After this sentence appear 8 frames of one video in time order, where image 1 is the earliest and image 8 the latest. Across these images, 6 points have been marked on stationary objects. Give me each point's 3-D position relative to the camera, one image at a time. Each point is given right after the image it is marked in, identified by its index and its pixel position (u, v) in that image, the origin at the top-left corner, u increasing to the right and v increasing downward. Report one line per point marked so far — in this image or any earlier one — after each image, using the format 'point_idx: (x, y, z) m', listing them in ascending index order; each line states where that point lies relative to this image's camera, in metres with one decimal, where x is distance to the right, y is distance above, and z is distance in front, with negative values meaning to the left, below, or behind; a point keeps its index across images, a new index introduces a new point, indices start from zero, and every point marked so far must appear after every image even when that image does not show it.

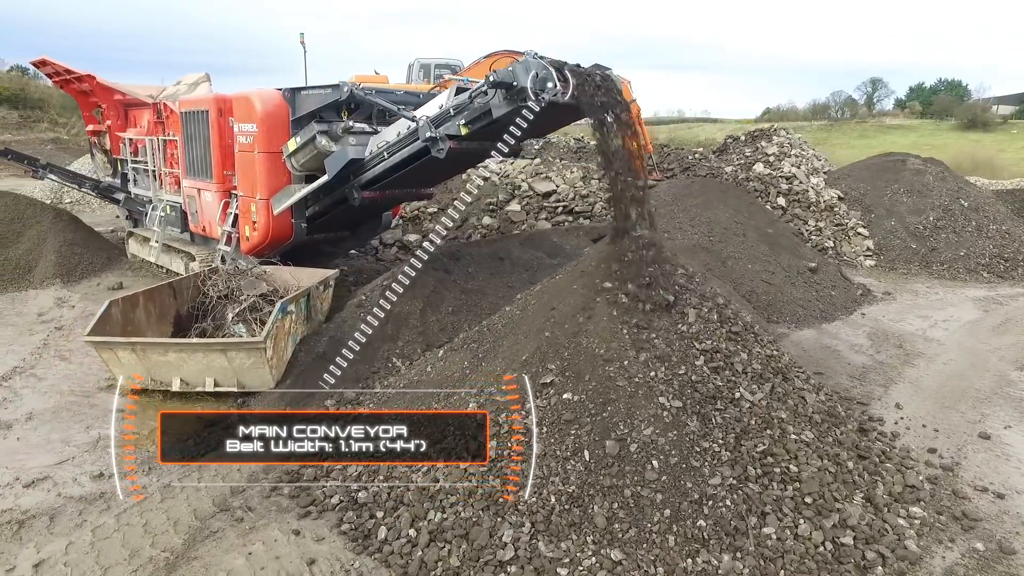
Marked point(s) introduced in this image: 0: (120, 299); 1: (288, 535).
0: (-2.9, -0.1, +4.4) m
1: (-1.1, -1.2, +2.9) m
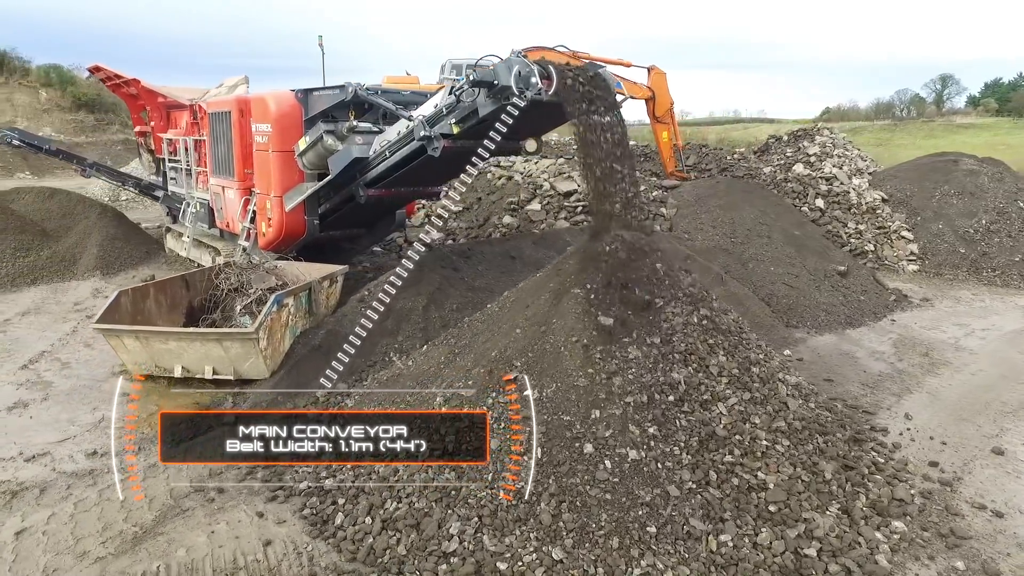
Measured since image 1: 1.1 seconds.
0: (-3.0, 0.0, +4.6) m
1: (-1.3, -1.2, +3.0) m
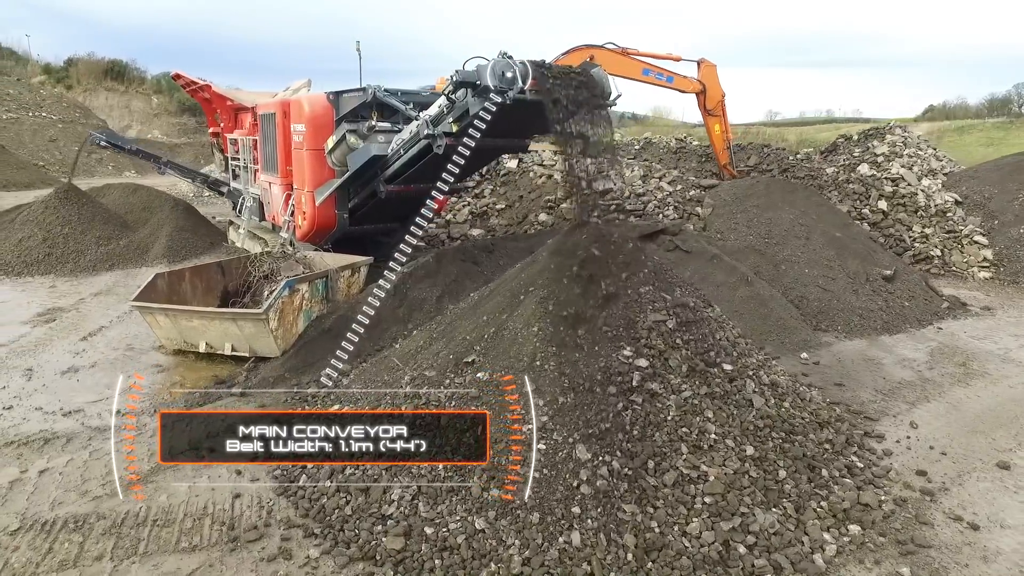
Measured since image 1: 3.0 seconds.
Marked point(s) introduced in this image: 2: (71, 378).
0: (-3.0, +0.1, +5.2) m
1: (-1.6, -1.1, +3.4) m
2: (-3.4, -0.7, +4.6) m
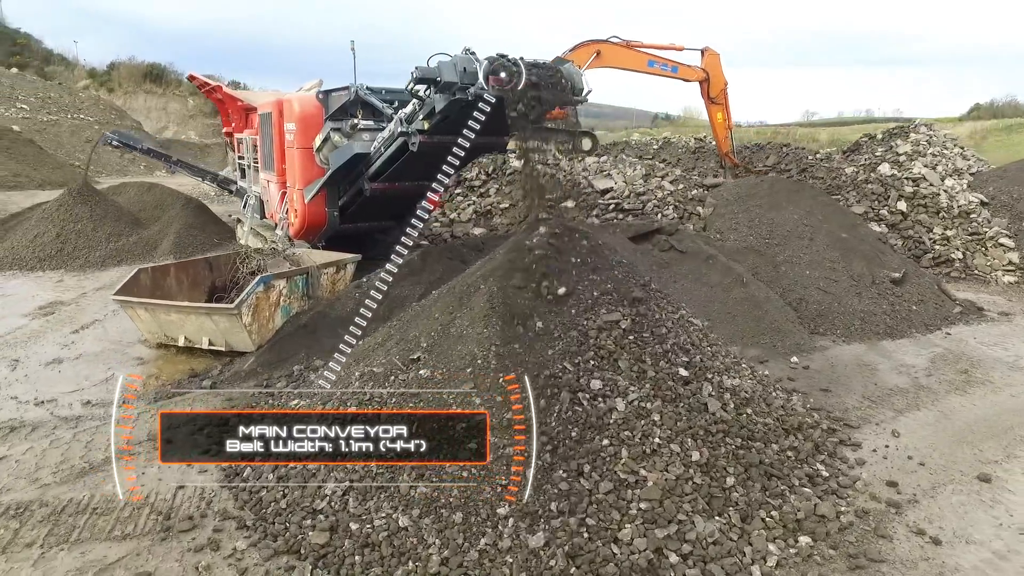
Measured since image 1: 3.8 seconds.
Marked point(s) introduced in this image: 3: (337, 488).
0: (-3.2, +0.2, +5.3) m
1: (-1.9, -1.0, +3.4) m
2: (-3.7, -0.6, +4.8) m
3: (-0.9, -1.0, +3.0) m
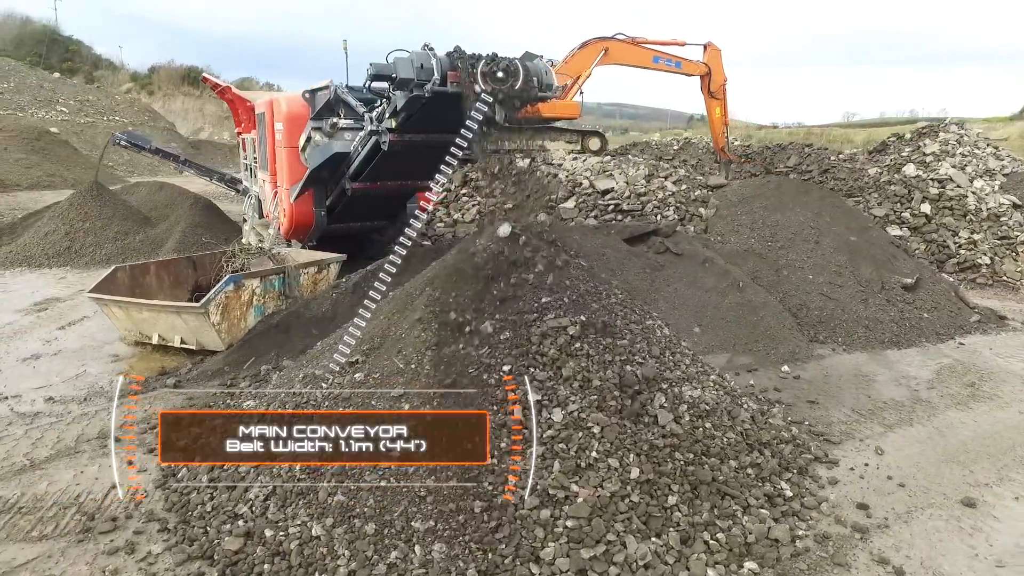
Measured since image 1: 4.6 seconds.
0: (-3.4, +0.2, +5.3) m
1: (-2.2, -1.0, +3.4) m
2: (-3.9, -0.6, +4.8) m
3: (-1.2, -1.0, +2.9) m
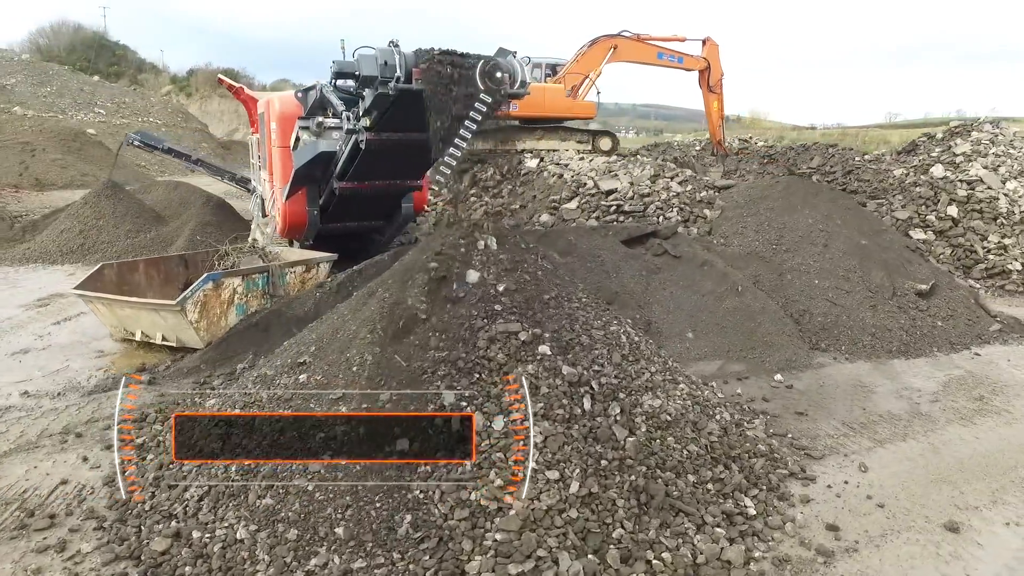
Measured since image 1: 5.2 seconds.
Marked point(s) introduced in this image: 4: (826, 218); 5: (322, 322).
0: (-3.6, +0.2, +5.4) m
1: (-2.5, -1.0, +3.4) m
2: (-4.1, -0.6, +4.9) m
3: (-1.5, -1.0, +2.9) m
4: (+3.8, +0.8, +7.1) m
5: (-1.2, -0.2, +3.9) m
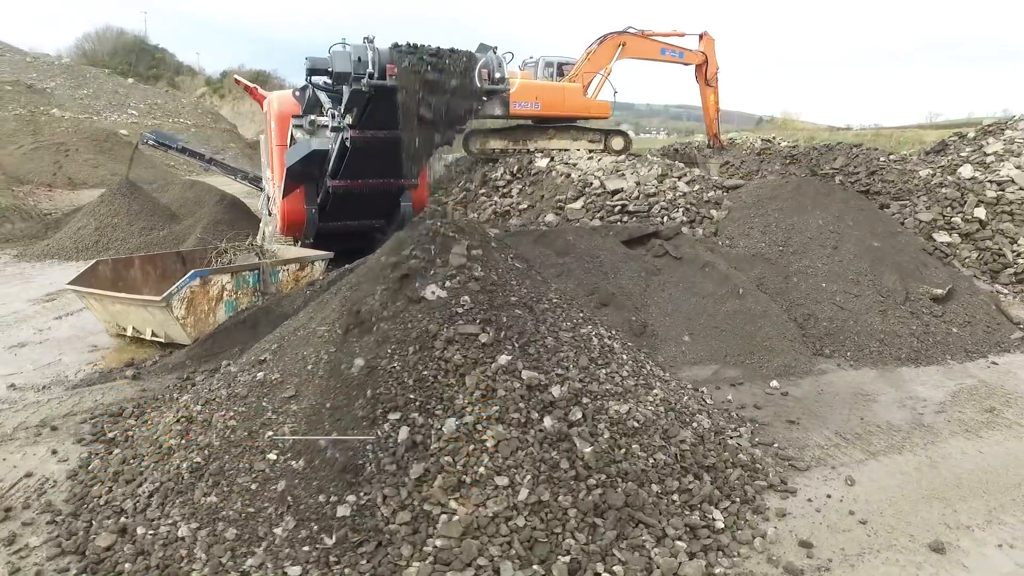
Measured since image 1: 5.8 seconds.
0: (-3.7, +0.3, +5.5) m
1: (-2.7, -1.0, +3.4) m
2: (-4.2, -0.5, +5.0) m
3: (-1.7, -1.0, +2.8) m
4: (+3.8, +0.8, +6.9) m
5: (-1.4, -0.2, +3.8) m
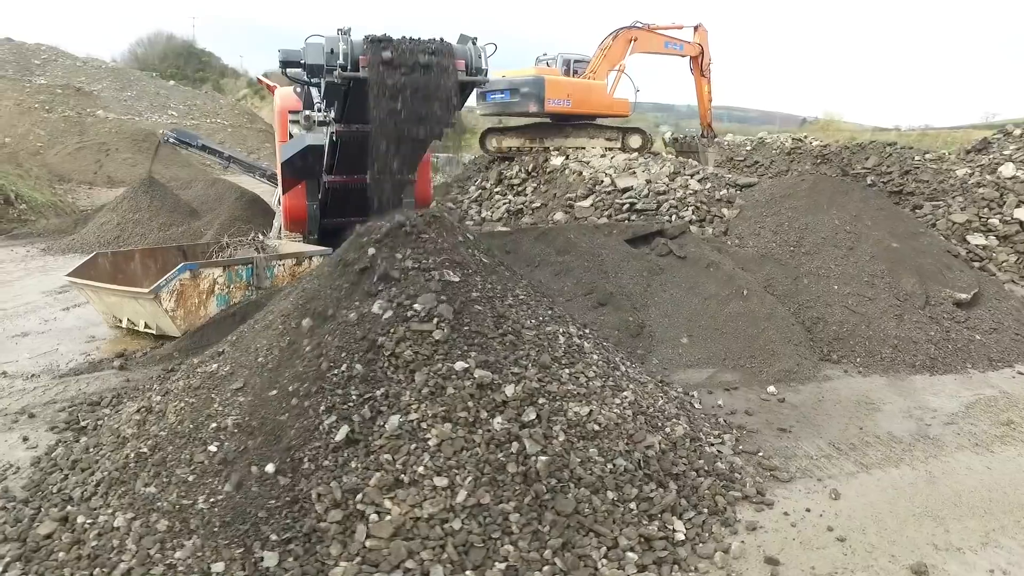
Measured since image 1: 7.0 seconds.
0: (-3.7, +0.3, +5.6) m
1: (-2.9, -0.9, +3.5) m
2: (-4.3, -0.5, +5.2) m
3: (-2.0, -0.9, +2.8) m
4: (+3.8, +0.8, +6.5) m
5: (-1.6, -0.2, +3.8) m
